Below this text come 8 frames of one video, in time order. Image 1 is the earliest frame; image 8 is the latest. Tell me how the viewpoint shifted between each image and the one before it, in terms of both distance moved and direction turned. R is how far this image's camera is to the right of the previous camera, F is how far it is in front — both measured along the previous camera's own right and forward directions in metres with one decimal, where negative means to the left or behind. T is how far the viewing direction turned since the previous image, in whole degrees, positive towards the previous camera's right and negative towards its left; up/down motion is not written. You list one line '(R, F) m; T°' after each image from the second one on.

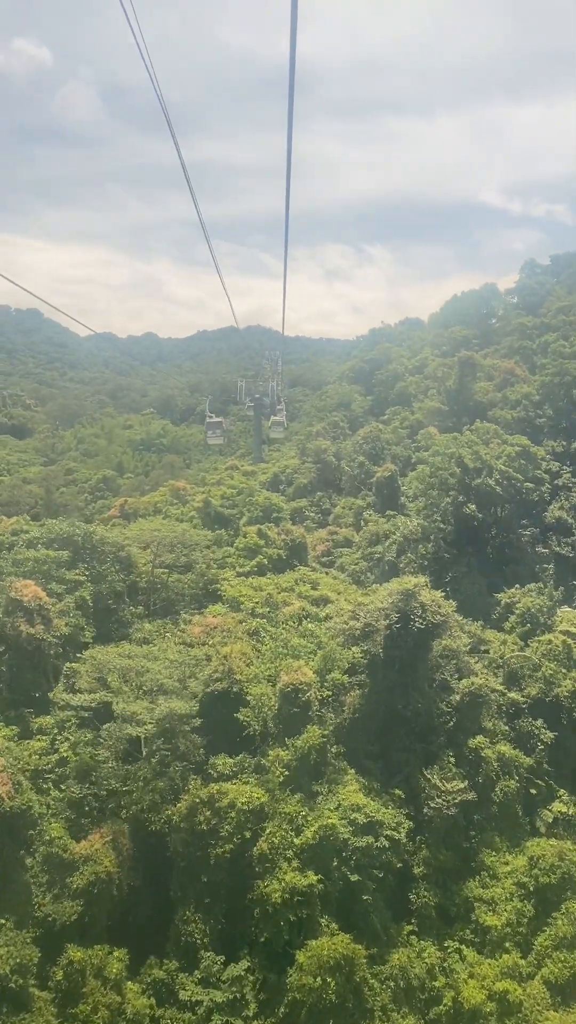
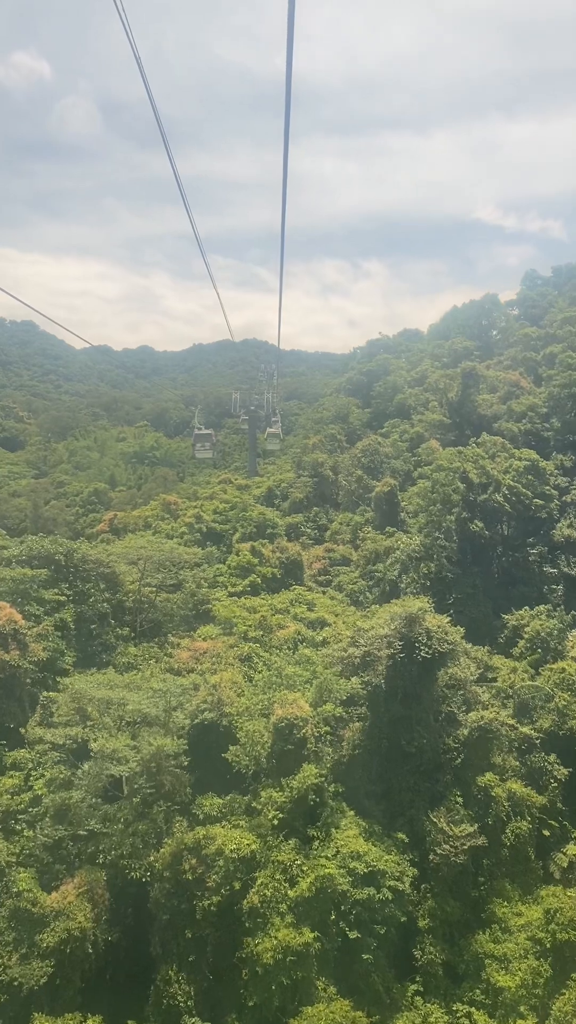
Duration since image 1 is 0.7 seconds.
(0.0, +1.2) m; 0°
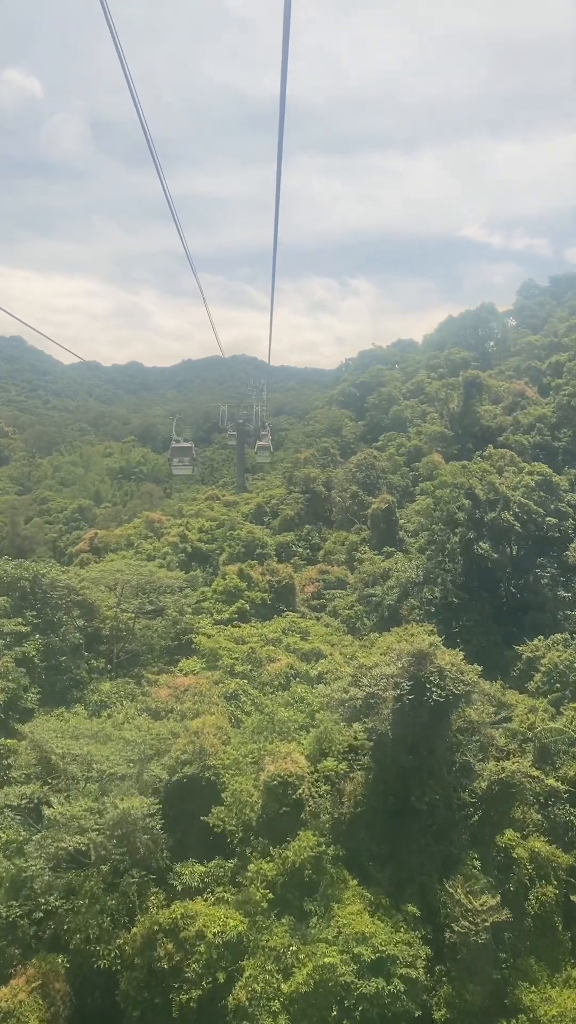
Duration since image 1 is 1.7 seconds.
(0.0, +1.8) m; +1°
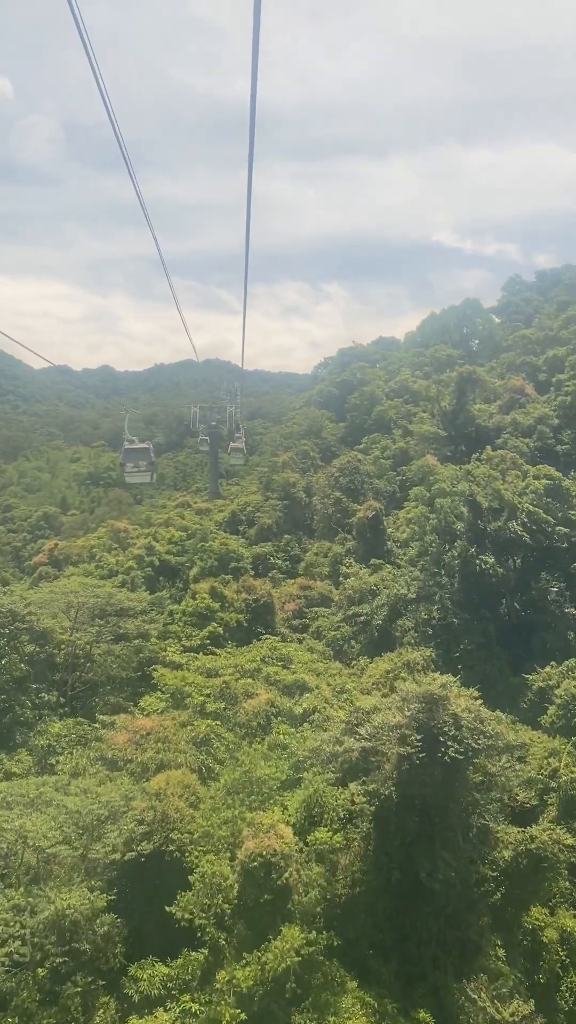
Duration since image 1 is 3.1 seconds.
(-0.1, +2.4) m; +2°
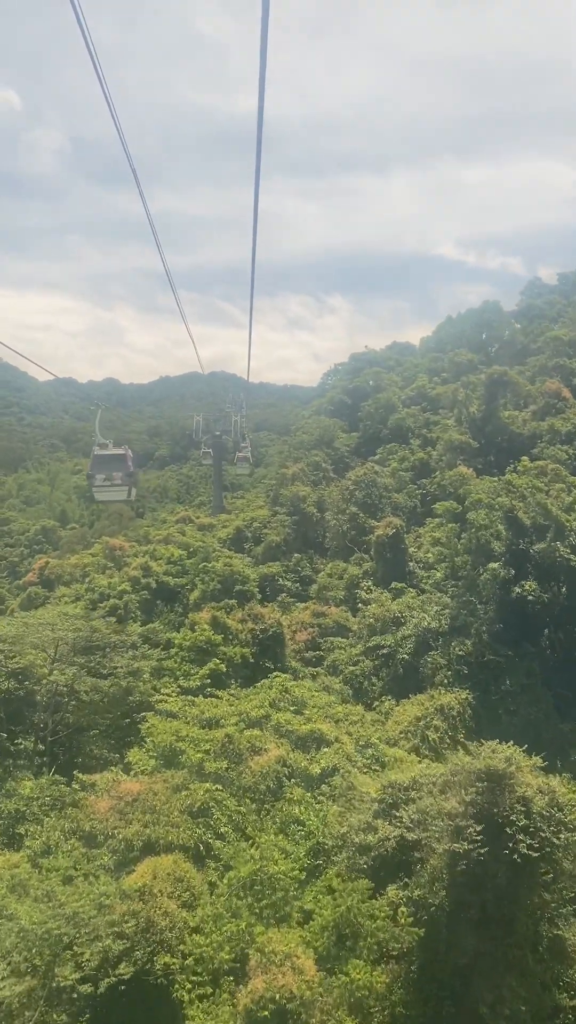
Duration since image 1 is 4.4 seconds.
(-0.2, +2.3) m; 0°
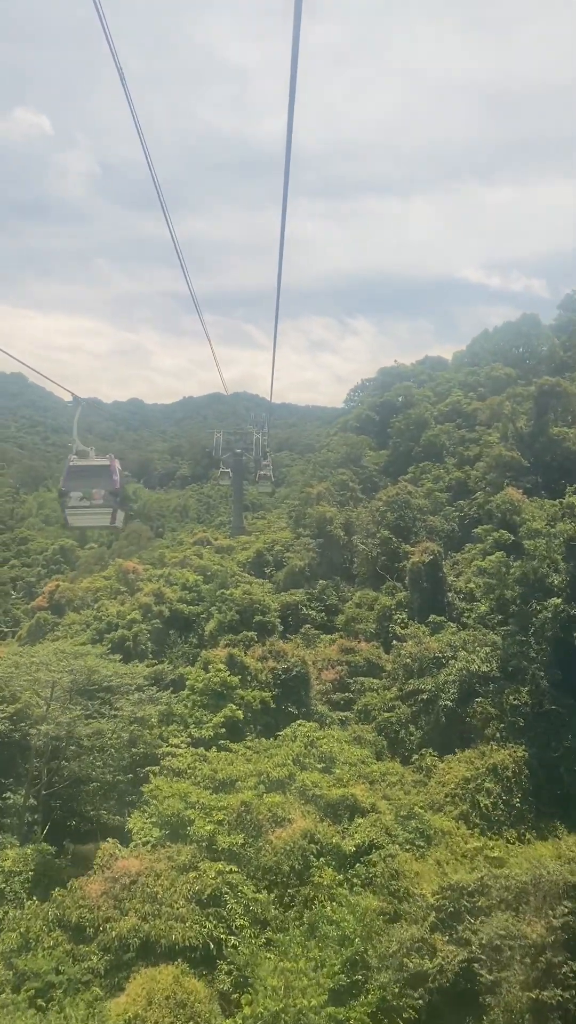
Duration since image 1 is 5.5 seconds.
(-0.1, +1.9) m; -2°
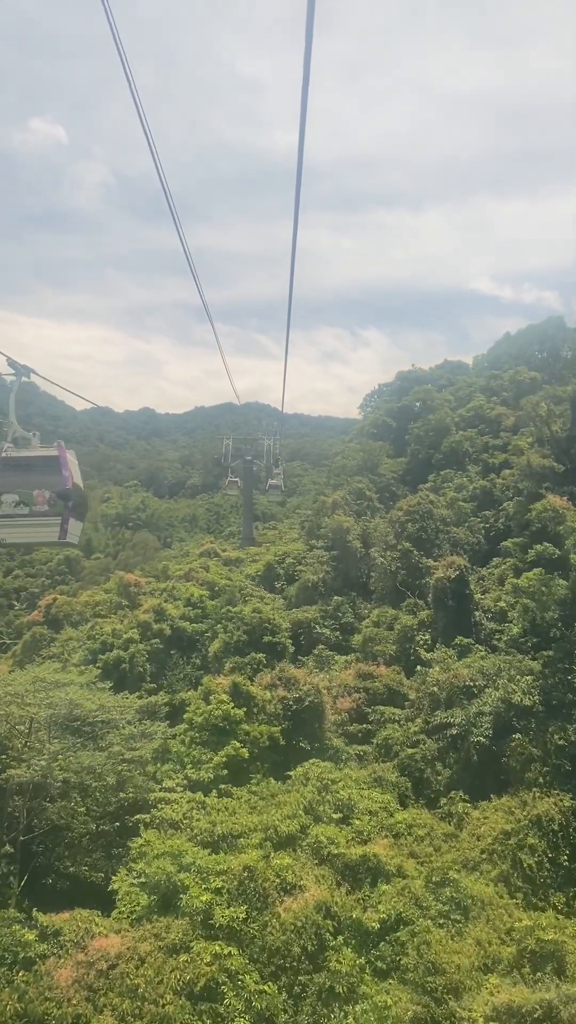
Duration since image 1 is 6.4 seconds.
(0.0, +1.6) m; -1°
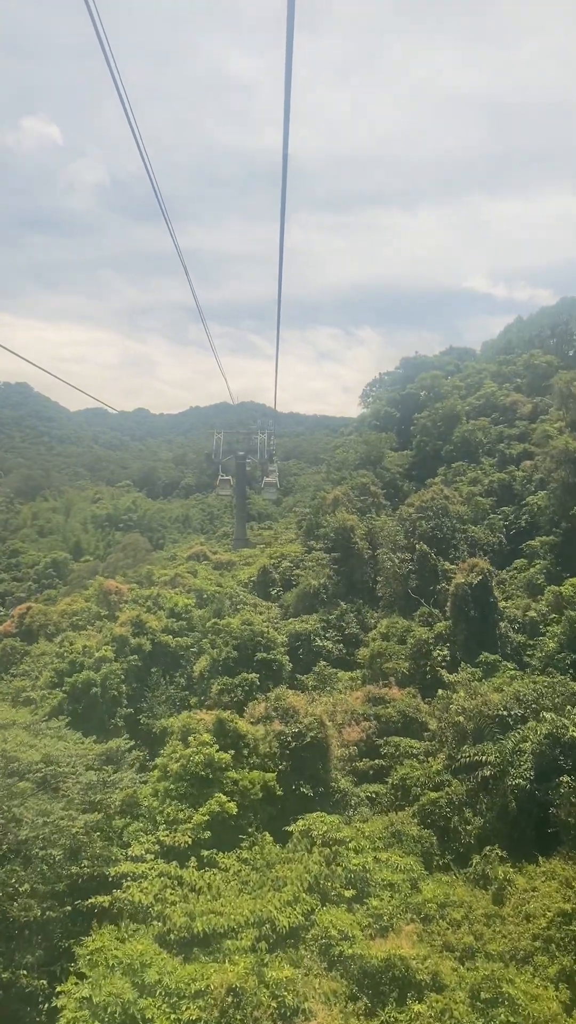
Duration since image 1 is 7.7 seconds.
(0.0, +2.3) m; 0°
